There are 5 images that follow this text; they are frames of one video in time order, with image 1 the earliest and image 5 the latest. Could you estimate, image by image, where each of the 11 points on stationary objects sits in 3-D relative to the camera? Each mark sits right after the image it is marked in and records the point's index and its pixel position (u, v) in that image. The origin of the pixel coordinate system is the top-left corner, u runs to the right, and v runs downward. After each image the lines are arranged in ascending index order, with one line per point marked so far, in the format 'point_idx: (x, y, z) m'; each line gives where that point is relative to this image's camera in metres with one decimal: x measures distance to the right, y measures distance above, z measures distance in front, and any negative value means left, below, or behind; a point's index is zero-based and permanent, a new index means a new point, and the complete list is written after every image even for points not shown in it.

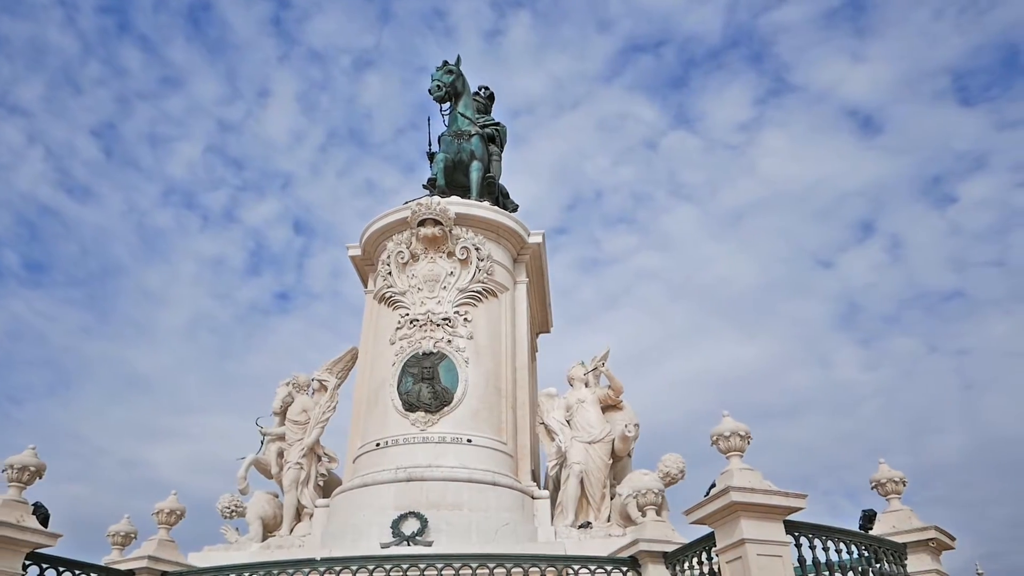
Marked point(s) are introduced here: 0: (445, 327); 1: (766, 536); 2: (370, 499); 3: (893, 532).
0: (-1.2, -0.7, +12.8) m
1: (+2.6, -2.5, +7.0) m
2: (-2.3, -3.4, +11.0) m
3: (+5.0, -3.2, +9.0) m
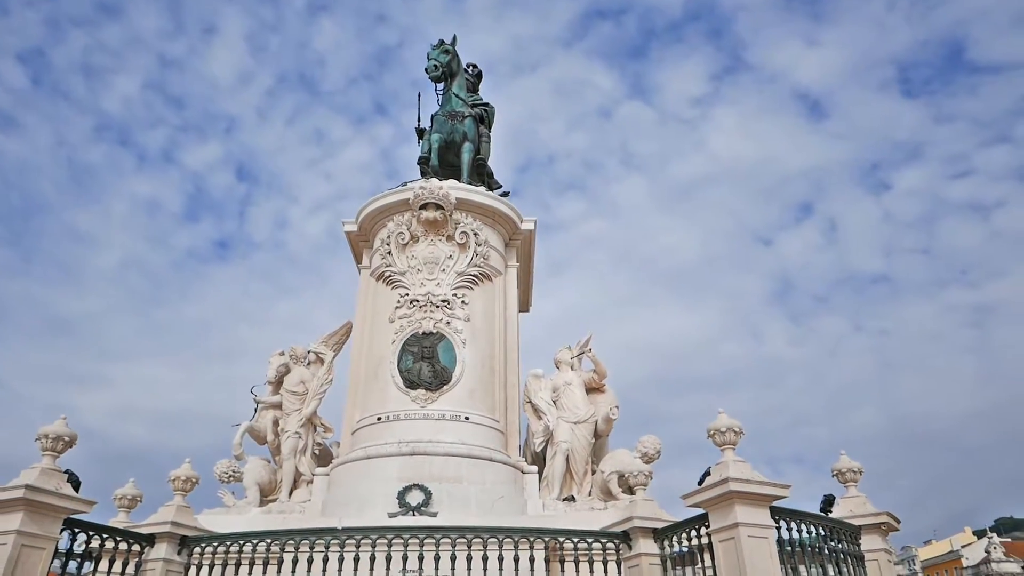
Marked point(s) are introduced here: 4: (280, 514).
0: (-1.3, -0.4, +13.4) m
1: (+2.9, -2.7, +8.1) m
2: (-2.3, -3.1, +11.7) m
3: (+5.1, -3.4, +10.3) m
4: (-4.1, -4.0, +12.3) m
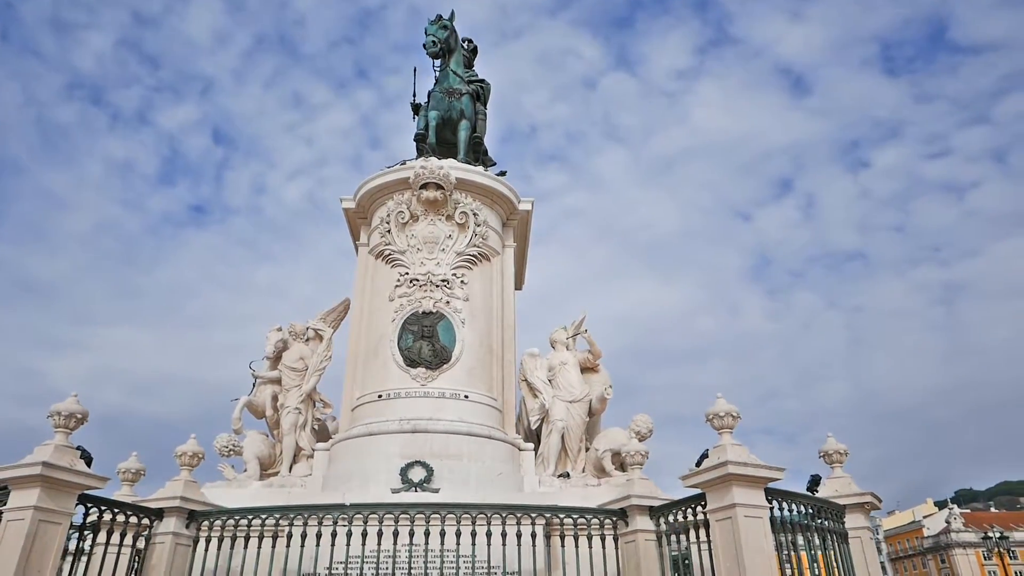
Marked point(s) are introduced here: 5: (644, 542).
0: (-1.3, 0.0, +13.6) m
1: (+3.0, -2.6, +8.5) m
2: (-2.4, -2.8, +12.0) m
3: (+5.1, -3.2, +10.7) m
4: (-4.2, -3.6, +12.5) m
5: (+1.9, -3.7, +10.0) m
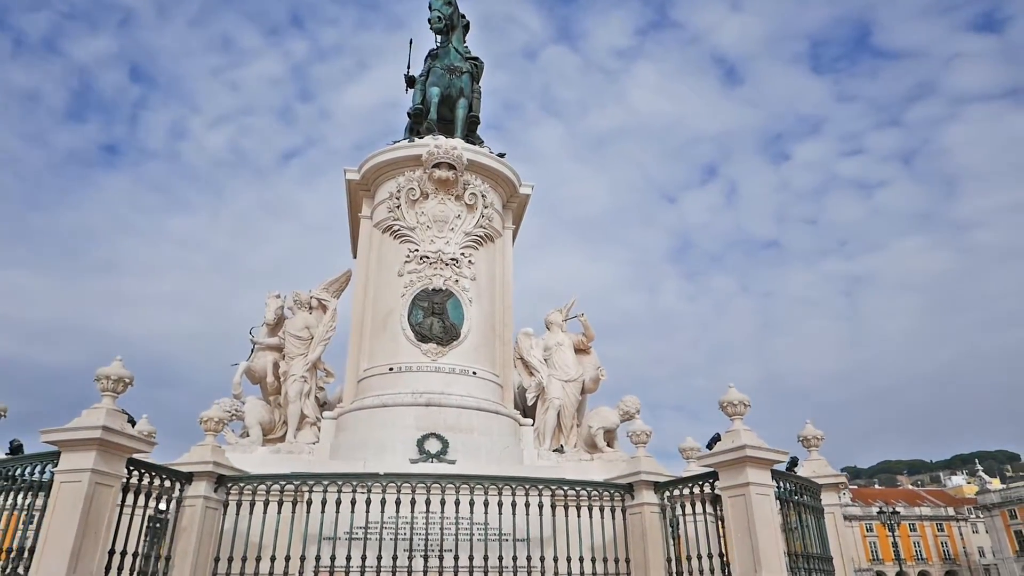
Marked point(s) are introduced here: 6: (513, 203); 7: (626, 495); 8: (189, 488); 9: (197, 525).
0: (-1.2, +0.4, +14.0) m
1: (+3.5, -2.7, +9.5) m
2: (-2.2, -2.4, +12.4) m
3: (+5.3, -3.3, +12.0) m
4: (-4.1, -3.1, +12.8) m
5: (+2.2, -3.6, +11.0) m
6: (0.0, +2.0, +16.1) m
7: (+1.9, -3.4, +11.4) m
8: (-4.8, -3.0, +10.2) m
9: (-4.6, -3.4, +9.9) m
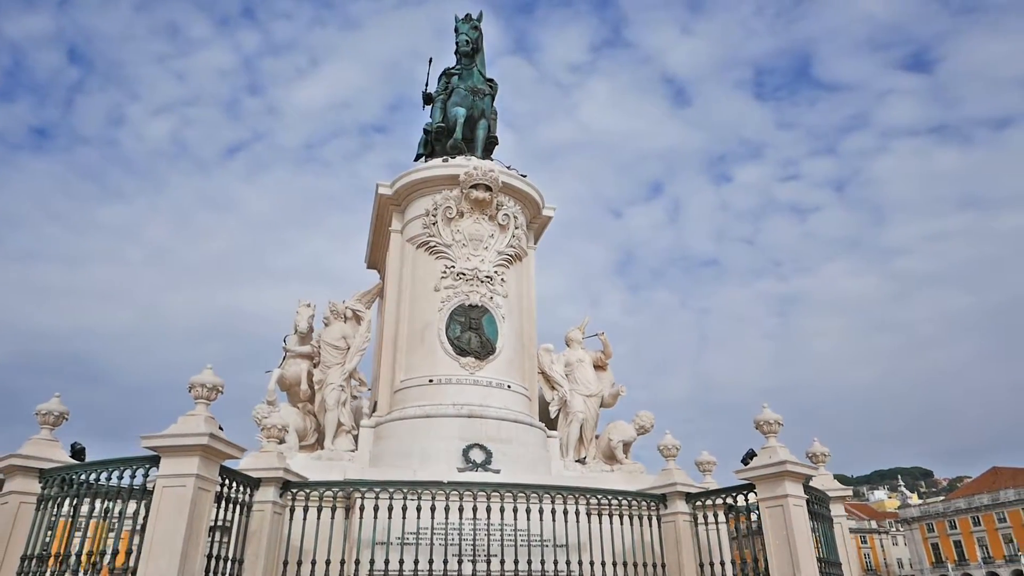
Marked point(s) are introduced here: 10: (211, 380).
0: (-0.5, +0.1, +14.6) m
1: (+4.4, -3.2, +10.5) m
2: (-1.5, -2.6, +12.9) m
3: (+5.9, -3.9, +13.2) m
4: (-3.5, -3.3, +13.1) m
5: (+3.0, -4.1, +11.9) m
6: (+0.6, +1.6, +16.8) m
7: (+2.6, -3.9, +12.2) m
8: (-3.9, -3.1, +10.5) m
9: (-3.7, -3.6, +10.3) m
10: (-3.9, -1.2, +8.9) m
